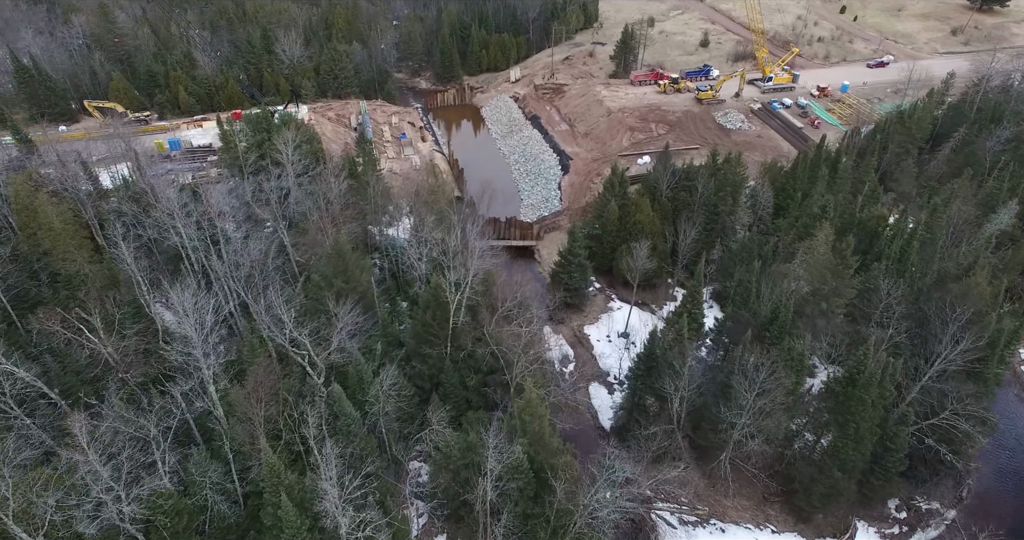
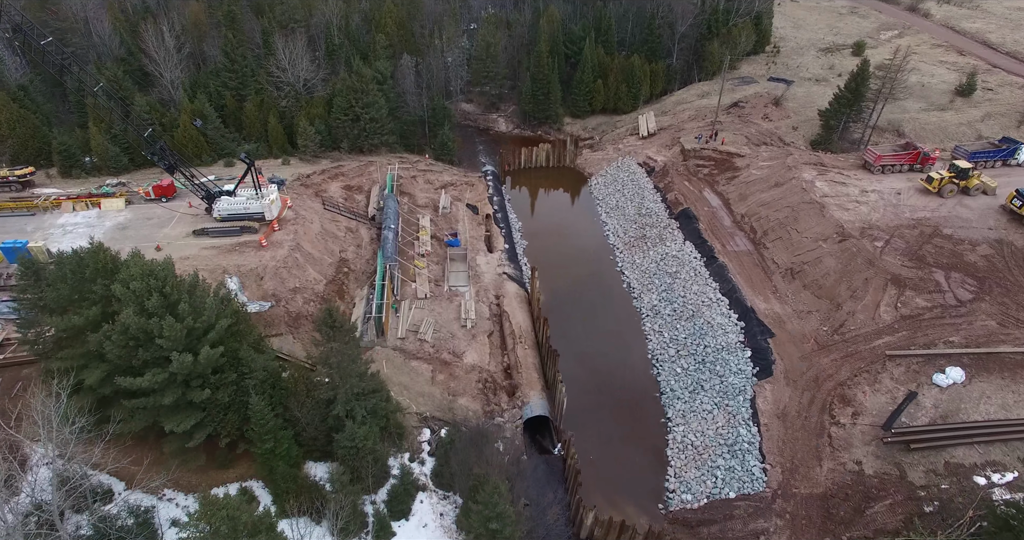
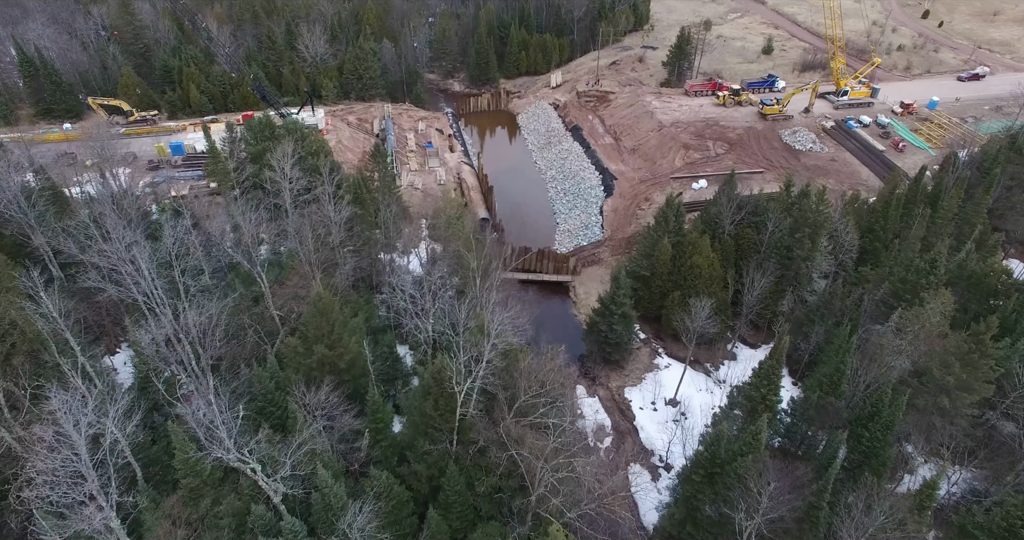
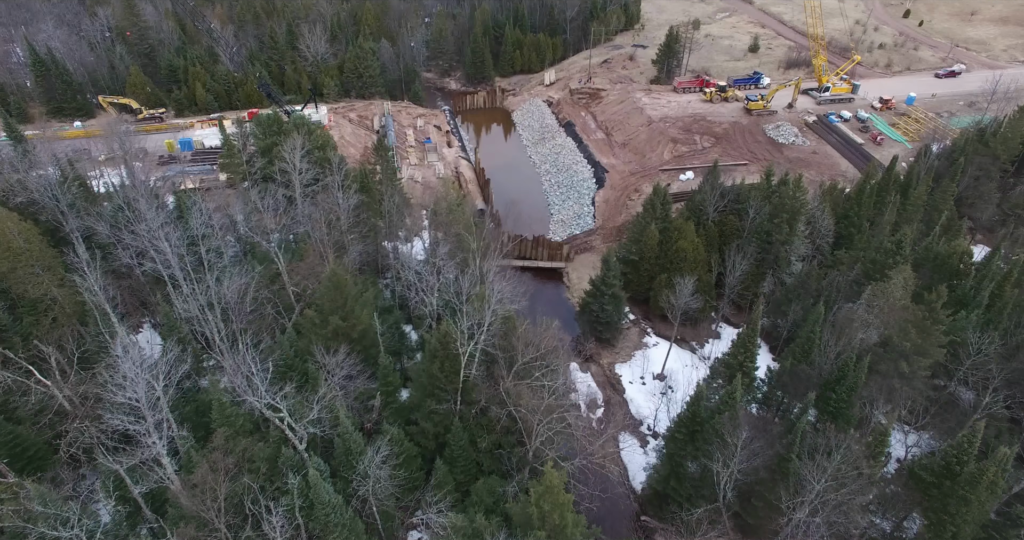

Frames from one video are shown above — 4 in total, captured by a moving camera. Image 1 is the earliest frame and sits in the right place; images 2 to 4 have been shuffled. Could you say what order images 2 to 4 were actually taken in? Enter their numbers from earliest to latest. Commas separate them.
4, 3, 2
